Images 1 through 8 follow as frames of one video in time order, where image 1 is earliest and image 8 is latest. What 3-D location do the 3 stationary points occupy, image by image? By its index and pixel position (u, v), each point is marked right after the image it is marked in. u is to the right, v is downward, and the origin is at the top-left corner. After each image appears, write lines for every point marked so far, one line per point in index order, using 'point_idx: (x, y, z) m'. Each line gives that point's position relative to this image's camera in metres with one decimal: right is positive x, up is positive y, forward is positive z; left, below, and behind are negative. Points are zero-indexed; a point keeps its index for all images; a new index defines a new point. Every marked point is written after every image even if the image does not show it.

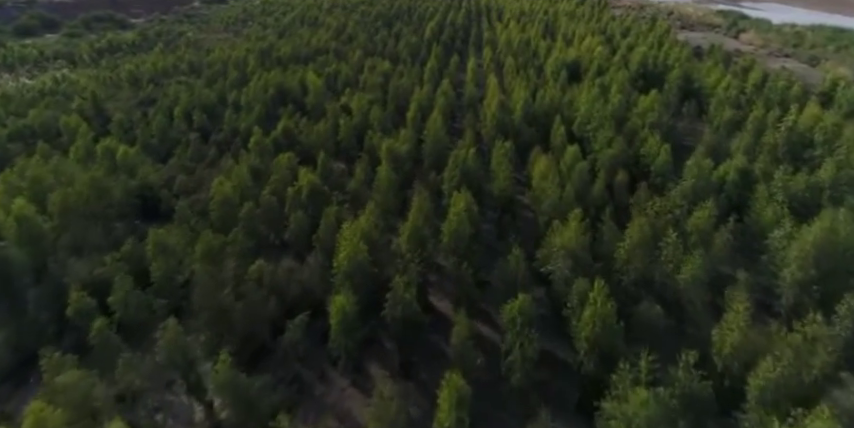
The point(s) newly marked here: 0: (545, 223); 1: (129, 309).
0: (+4.5, -0.4, +19.3) m
1: (-9.1, -2.9, +15.3) m
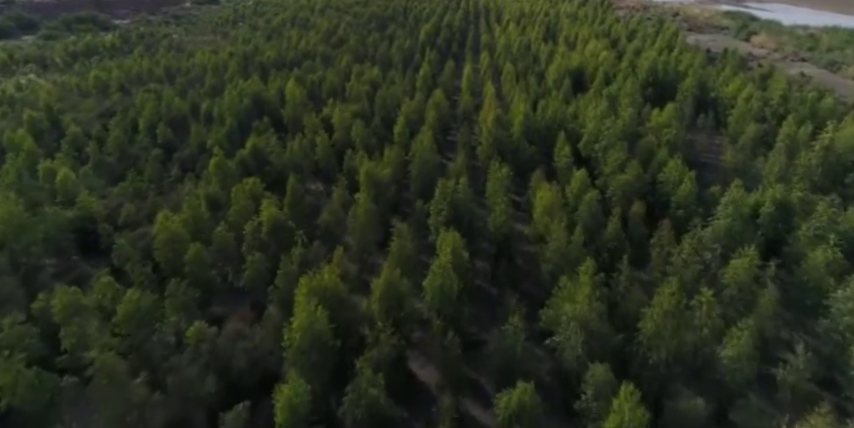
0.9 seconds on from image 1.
0: (+3.9, -1.8, +16.0) m
1: (-9.8, -4.4, +12.0) m
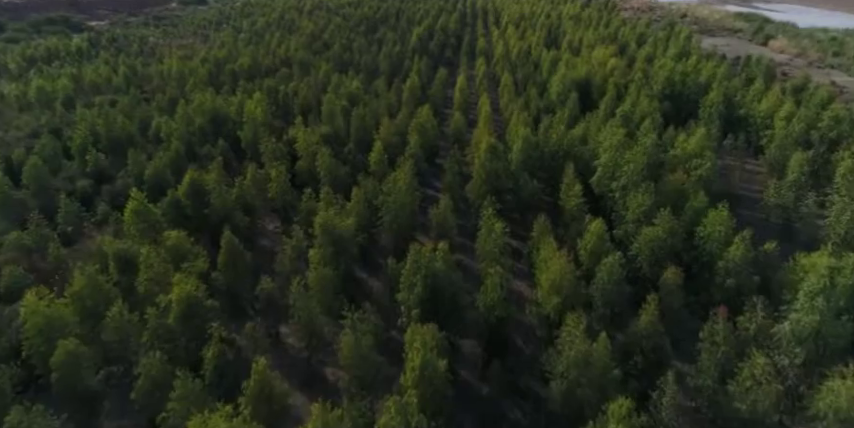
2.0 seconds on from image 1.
0: (+3.0, -4.0, +11.2) m
1: (-10.7, -6.5, +7.2) m
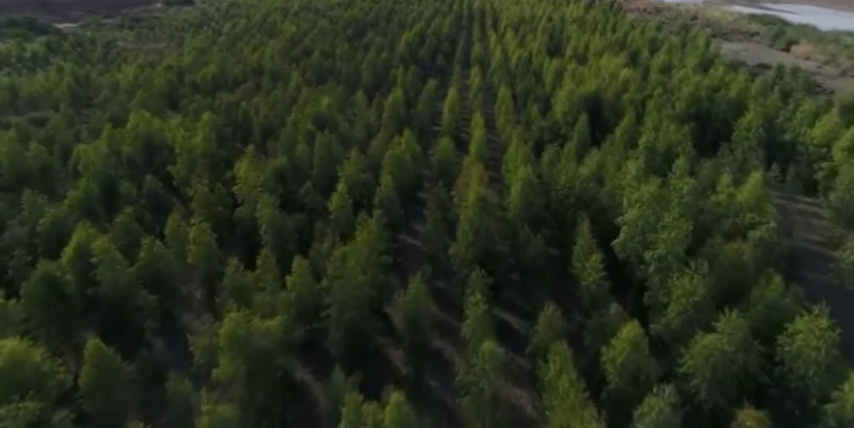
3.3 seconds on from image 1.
0: (+2.0, -6.3, +5.9) m
1: (-11.6, -8.8, +1.9) m
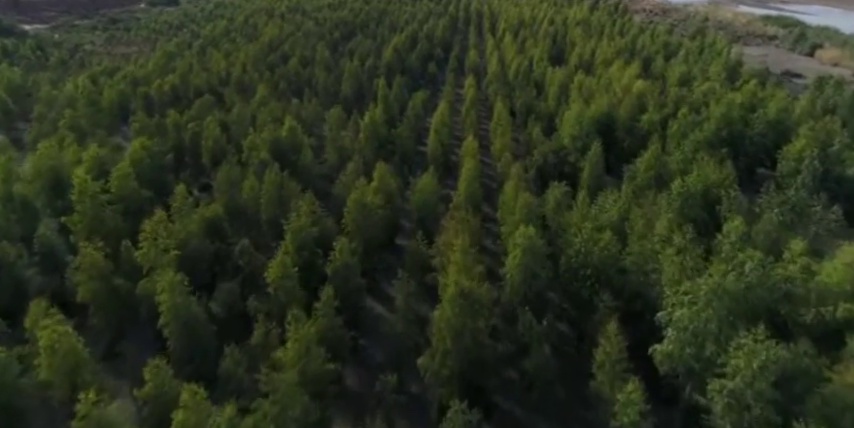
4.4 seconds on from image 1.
0: (+1.1, -8.4, +1.0) m
1: (-12.5, -10.9, -3.0) m
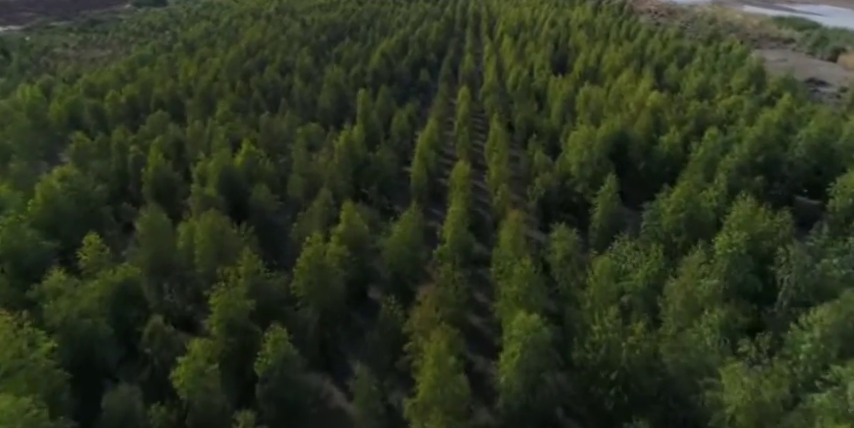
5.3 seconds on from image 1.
0: (+0.4, -10.1, -2.9) m
1: (-13.2, -12.6, -6.9) m
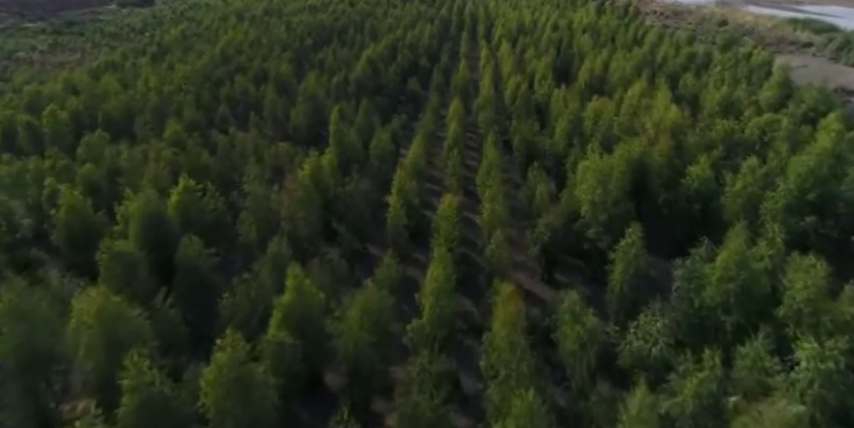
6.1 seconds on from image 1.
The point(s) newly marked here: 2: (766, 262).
0: (-0.3, -11.9, -6.9) m
1: (-13.9, -14.4, -10.9) m
2: (+9.1, -1.1, +13.3) m
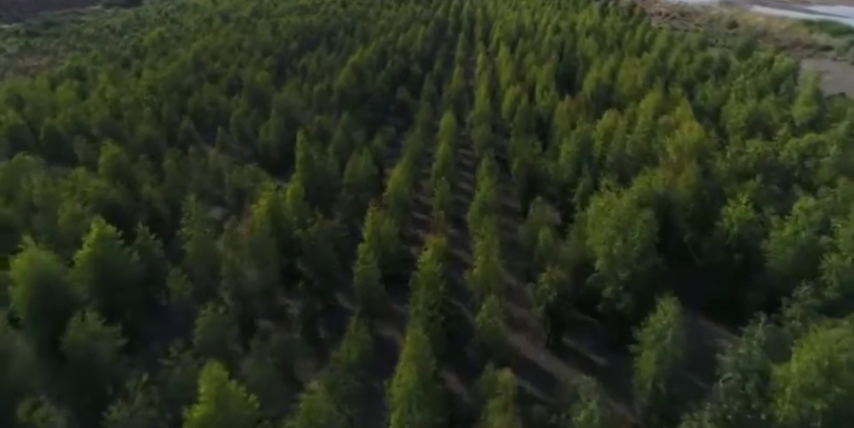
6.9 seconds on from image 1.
0: (-1.0, -13.4, -10.4) m
1: (-14.6, -15.9, -14.5) m
2: (+8.4, -2.7, +9.7) m
